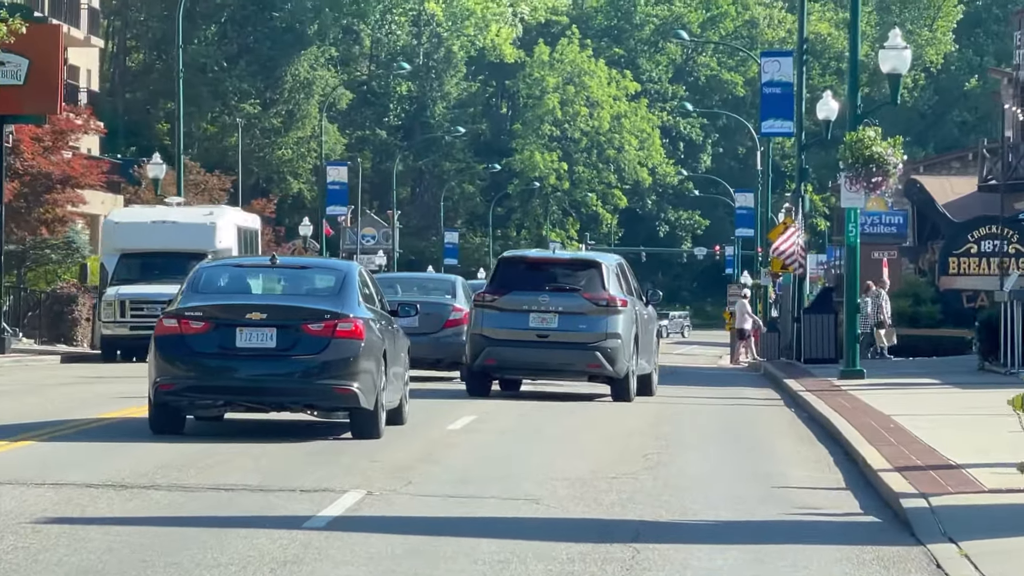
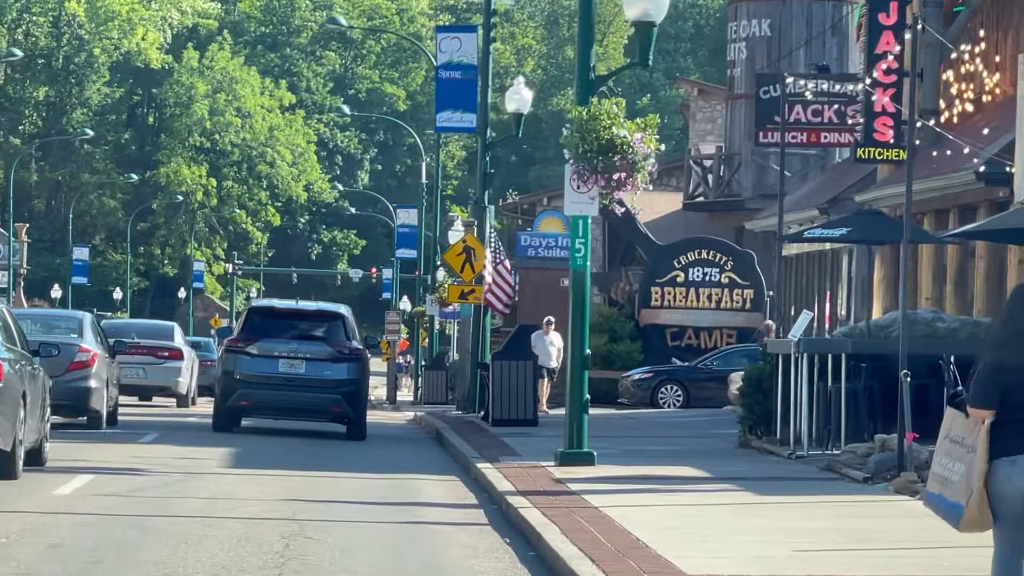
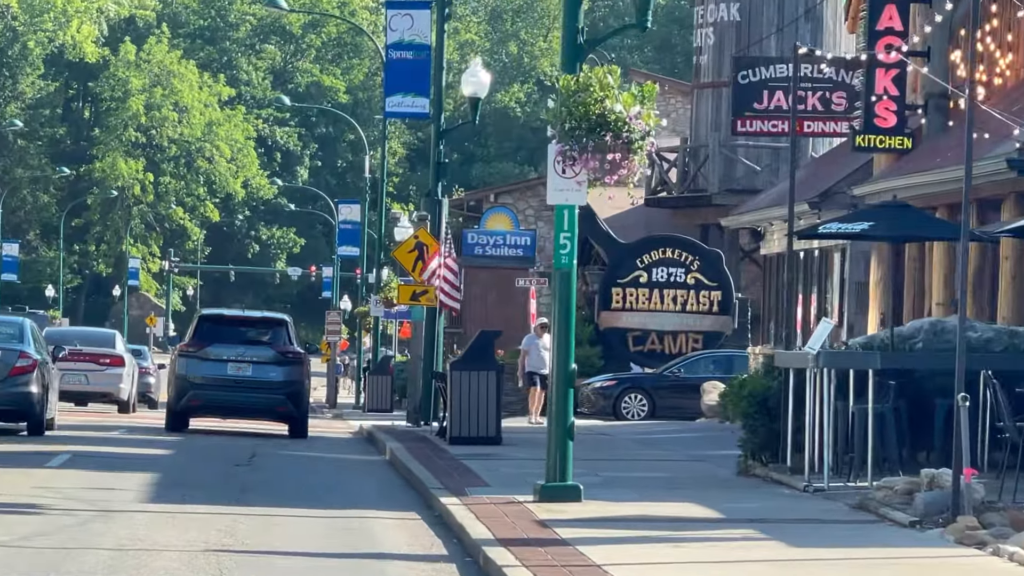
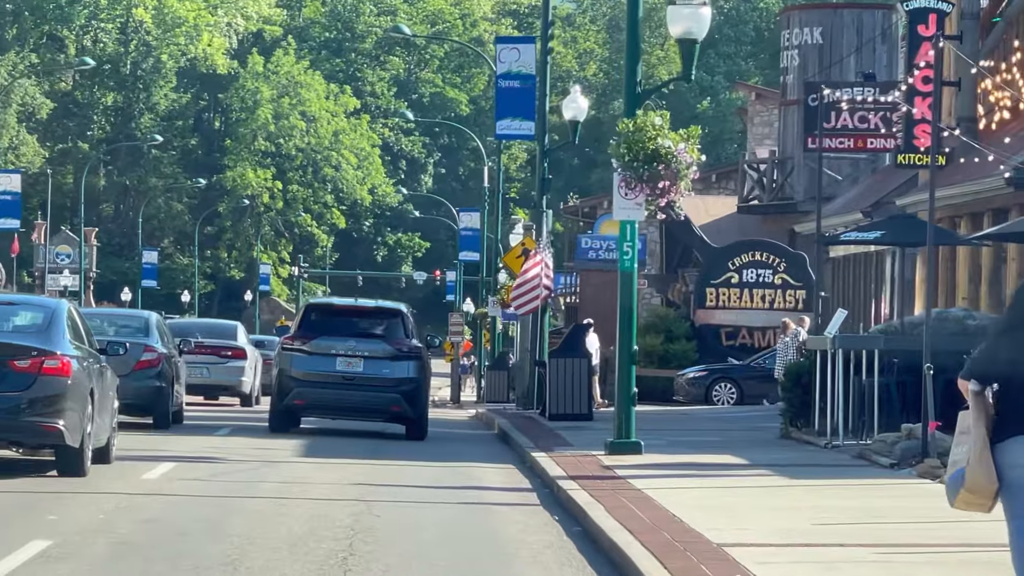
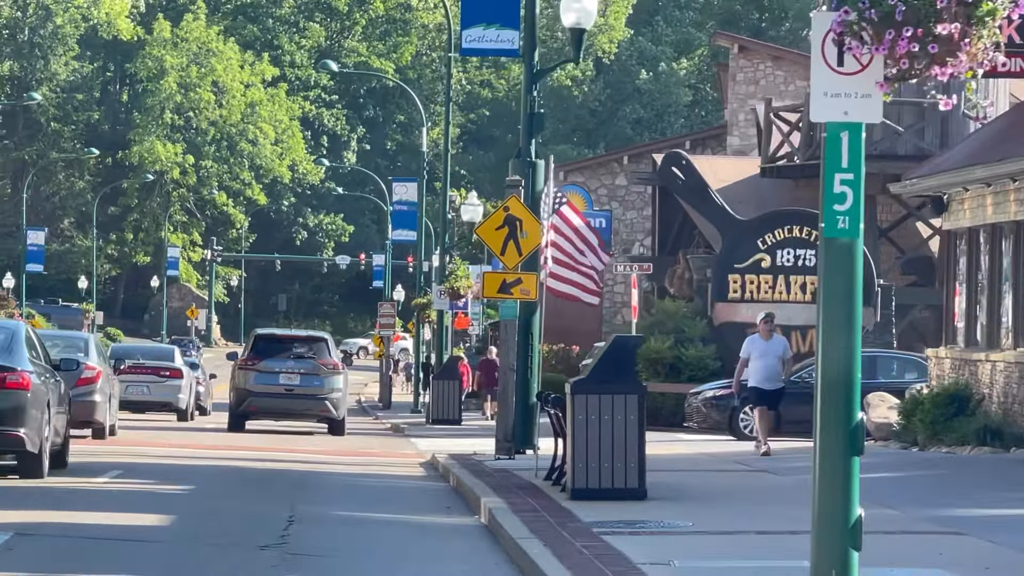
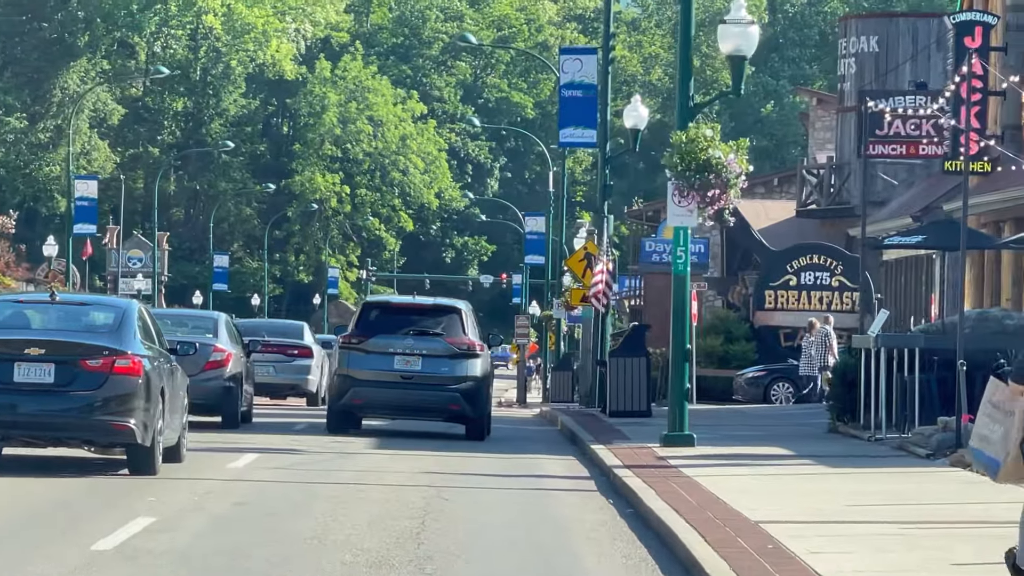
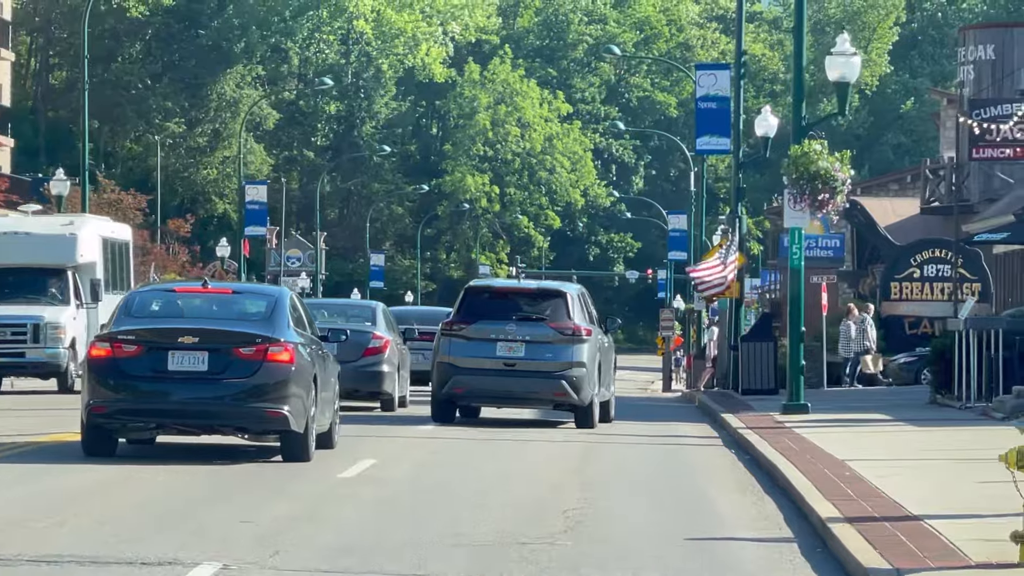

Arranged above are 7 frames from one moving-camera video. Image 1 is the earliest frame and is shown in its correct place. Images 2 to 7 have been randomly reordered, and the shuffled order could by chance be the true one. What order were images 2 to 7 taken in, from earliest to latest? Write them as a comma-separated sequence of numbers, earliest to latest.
7, 6, 4, 2, 3, 5
